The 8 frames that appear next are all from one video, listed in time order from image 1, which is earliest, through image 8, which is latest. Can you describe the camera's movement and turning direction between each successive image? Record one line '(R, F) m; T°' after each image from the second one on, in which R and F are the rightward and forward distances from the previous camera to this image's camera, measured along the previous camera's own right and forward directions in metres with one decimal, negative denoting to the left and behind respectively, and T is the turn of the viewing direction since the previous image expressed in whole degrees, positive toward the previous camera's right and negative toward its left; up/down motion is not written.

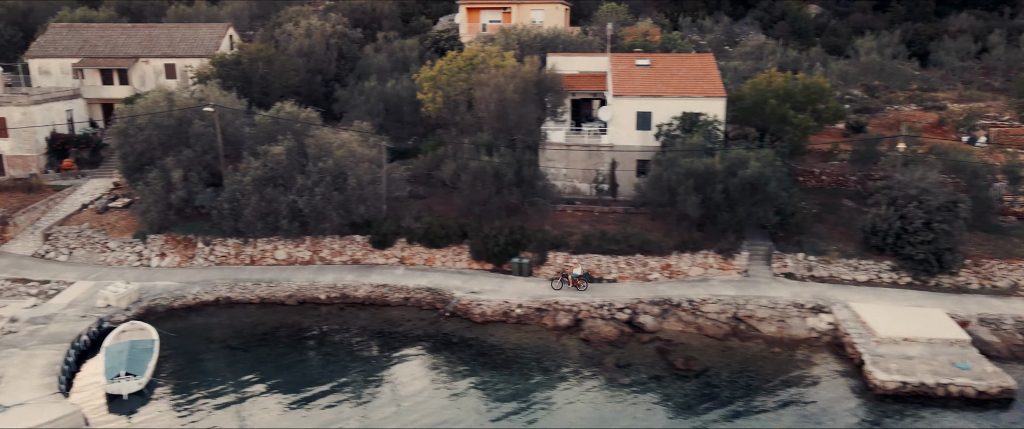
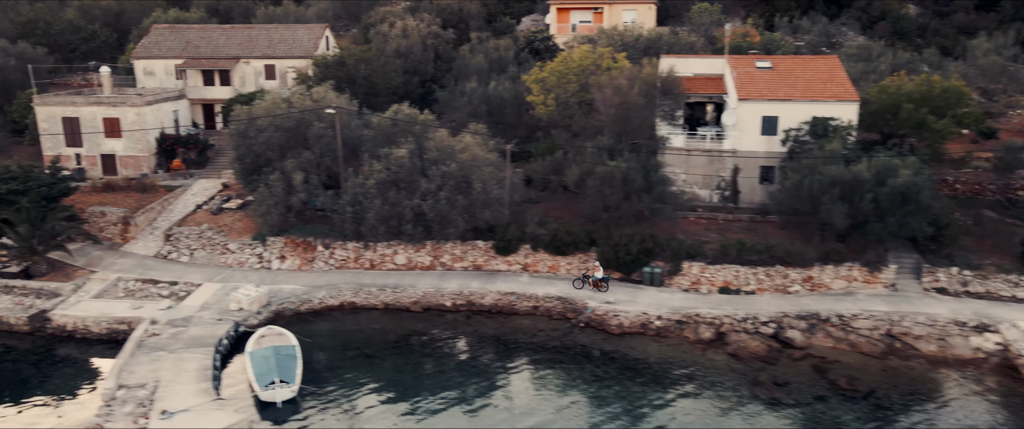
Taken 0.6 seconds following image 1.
(-3.3, +0.7) m; -3°
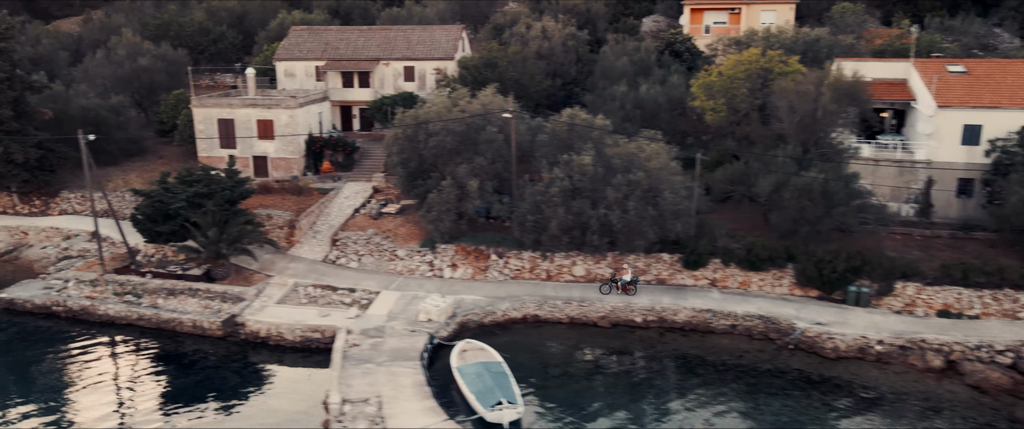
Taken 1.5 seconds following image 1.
(-4.8, +1.0) m; -4°
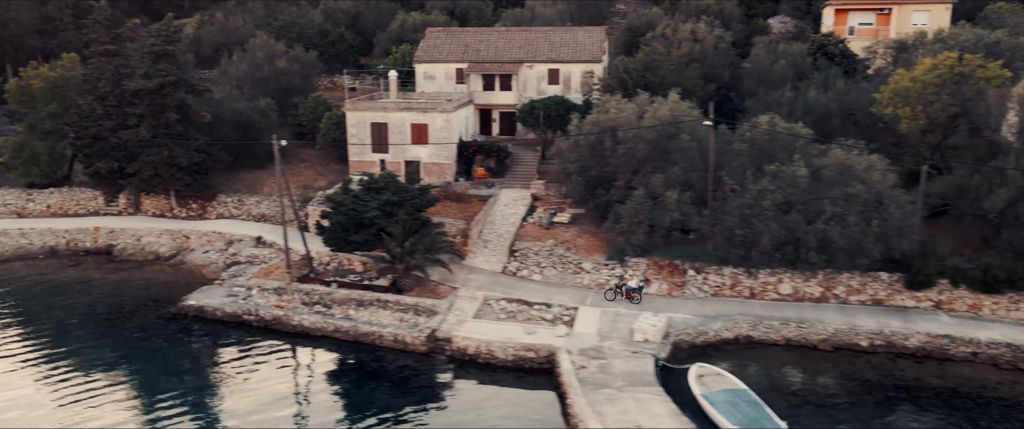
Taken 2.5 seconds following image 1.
(-5.7, +1.1) m; -3°
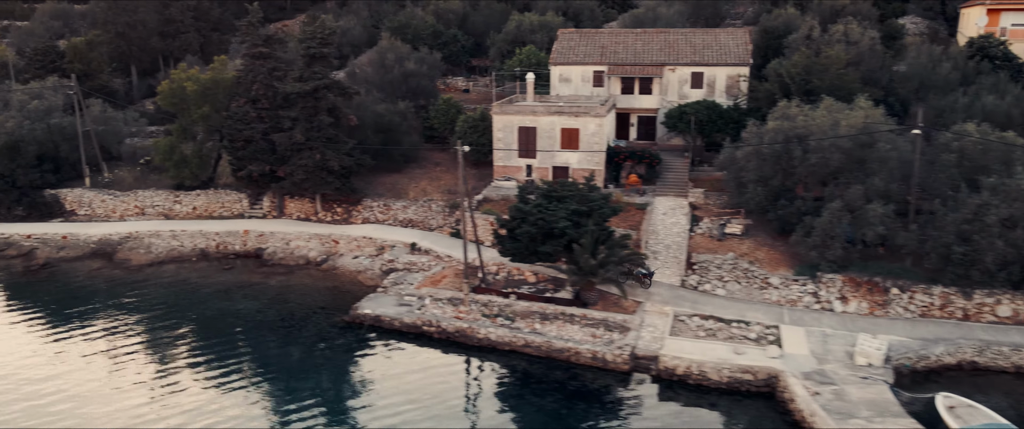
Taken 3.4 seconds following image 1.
(-5.1, +1.0) m; -3°
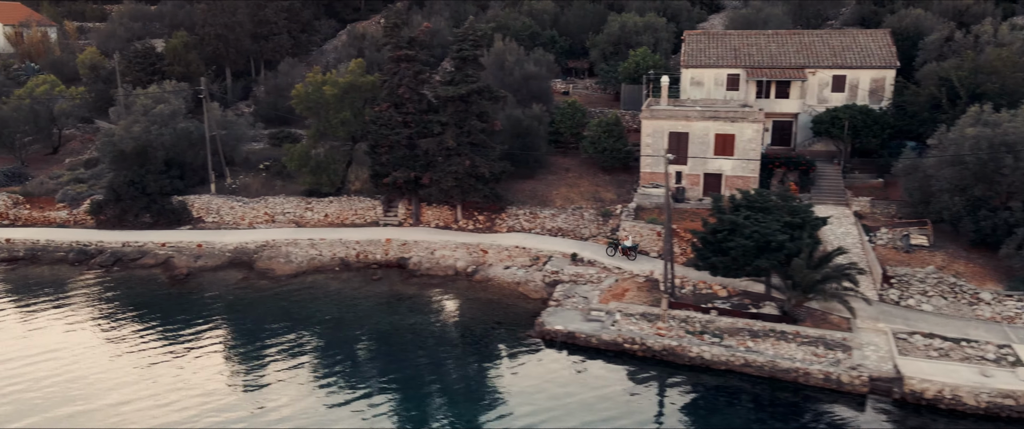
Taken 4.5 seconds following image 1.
(-6.6, +1.2) m; -1°
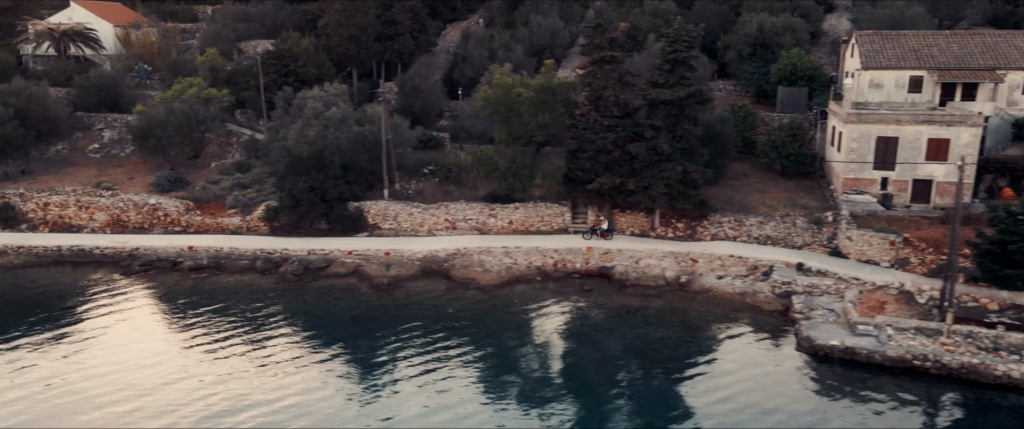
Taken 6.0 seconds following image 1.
(-8.8, +1.1) m; 0°
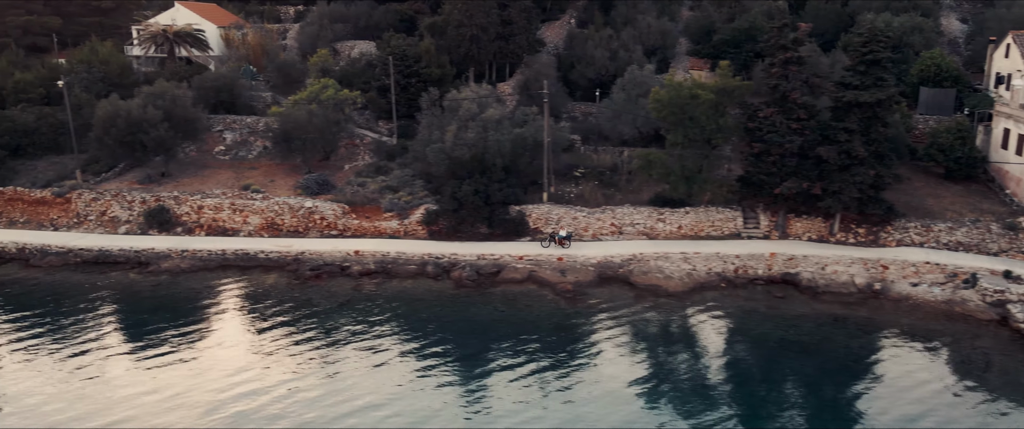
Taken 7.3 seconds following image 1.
(-7.3, +0.7) m; -1°
